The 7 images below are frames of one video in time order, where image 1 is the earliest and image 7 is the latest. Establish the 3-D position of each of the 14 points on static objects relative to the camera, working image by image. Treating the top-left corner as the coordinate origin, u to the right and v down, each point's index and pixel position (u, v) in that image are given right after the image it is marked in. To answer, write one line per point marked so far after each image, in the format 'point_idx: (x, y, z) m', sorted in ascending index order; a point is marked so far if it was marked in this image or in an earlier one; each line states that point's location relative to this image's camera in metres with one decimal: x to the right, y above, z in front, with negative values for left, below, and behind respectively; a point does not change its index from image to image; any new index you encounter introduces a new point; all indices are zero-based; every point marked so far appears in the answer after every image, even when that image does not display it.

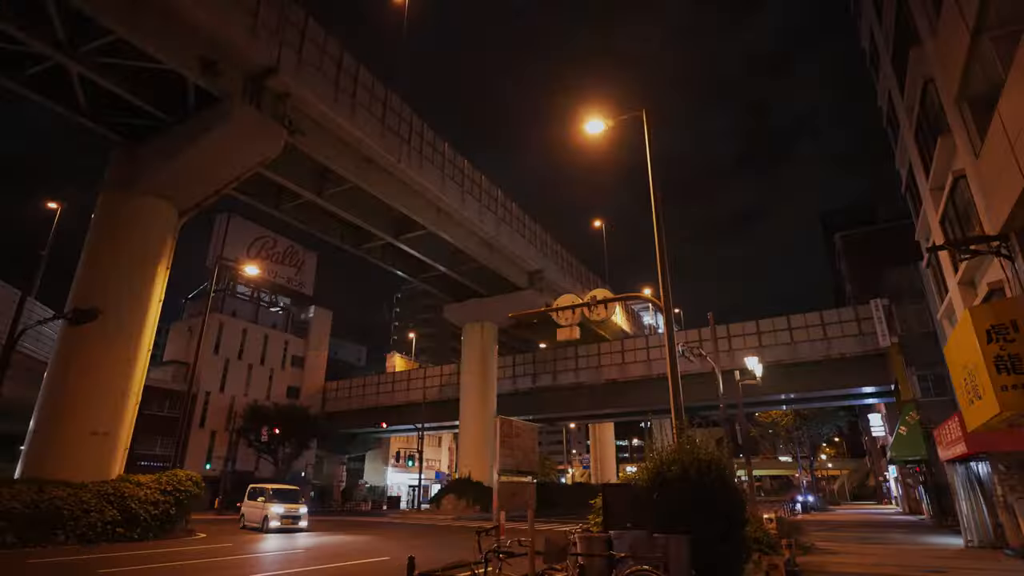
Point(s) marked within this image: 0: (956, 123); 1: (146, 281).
0: (+8.9, +3.3, +11.0) m
1: (-11.6, +0.1, +17.4) m
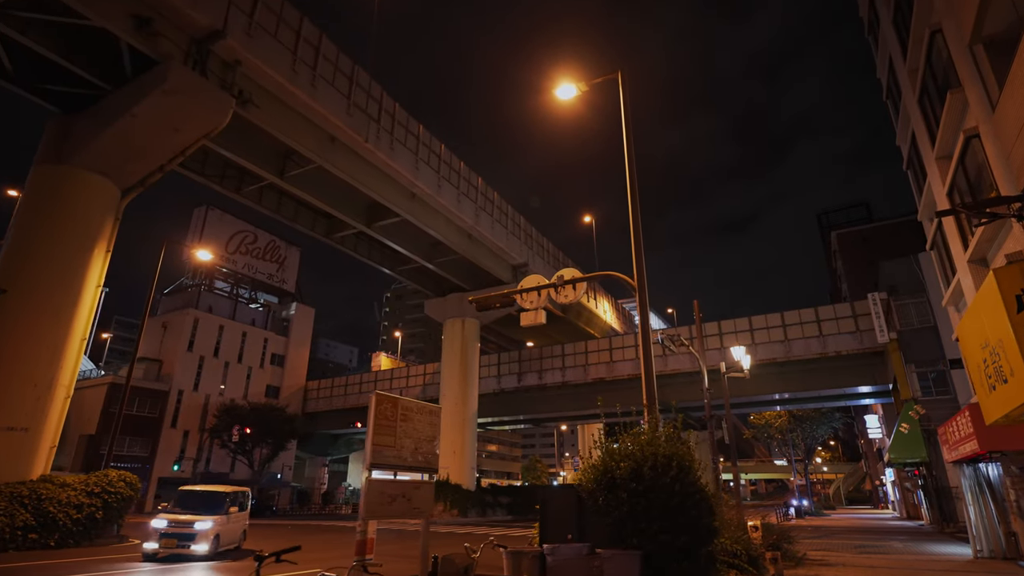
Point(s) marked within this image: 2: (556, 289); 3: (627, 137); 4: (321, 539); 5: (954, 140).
0: (+8.0, +3.8, +9.6) m
1: (-12.5, +0.6, +15.9) m
2: (+1.0, 0.0, +12.3) m
3: (+2.8, +3.6, +13.1) m
4: (-6.6, -8.6, +18.7) m
5: (+9.2, +3.1, +11.4) m
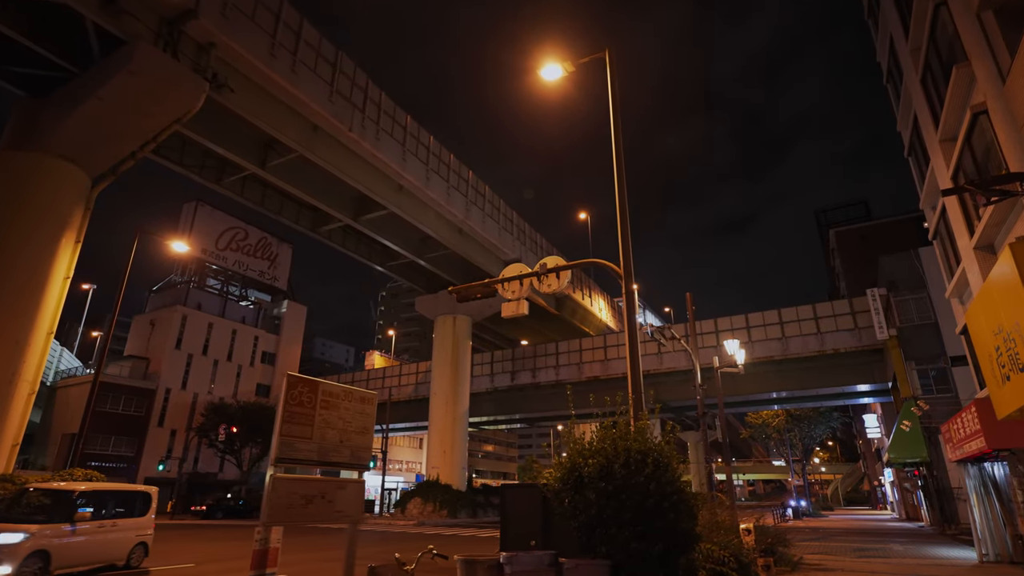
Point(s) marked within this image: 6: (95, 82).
0: (+7.6, +4.0, +8.9) m
1: (-13.0, +0.9, +15.2) m
2: (+0.6, +0.2, +11.7) m
3: (+2.3, +3.8, +12.5) m
4: (-7.0, -8.3, +18.0) m
5: (+8.8, +3.4, +10.8) m
6: (-11.3, +5.6, +14.8) m
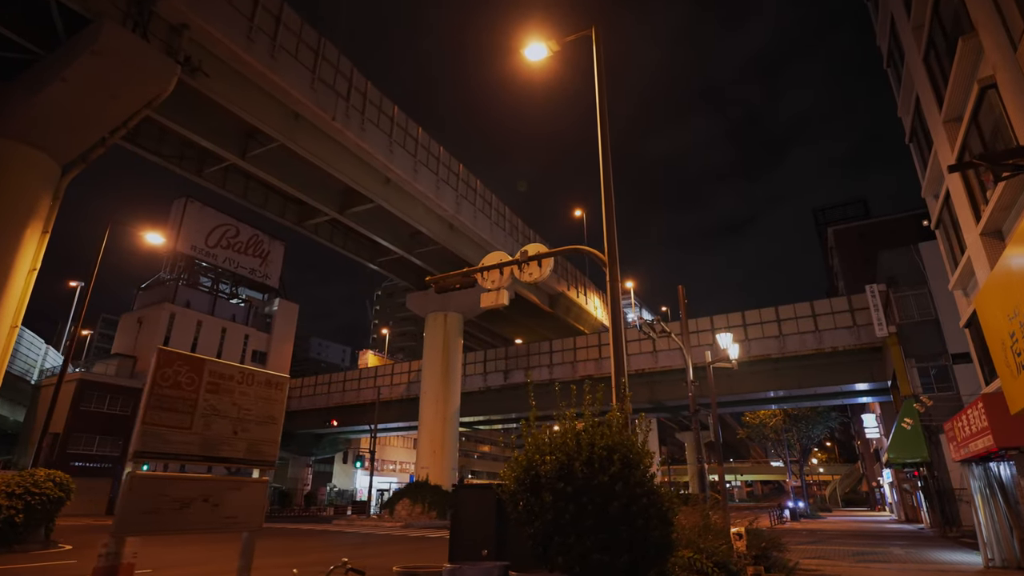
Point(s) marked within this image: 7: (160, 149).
0: (+7.2, +4.2, +8.3) m
1: (-13.4, +1.1, +14.5) m
2: (+0.1, +0.4, +11.0) m
3: (+1.9, +4.1, +11.9) m
4: (-7.5, -8.1, +17.4) m
5: (+8.4, +3.6, +10.2) m
6: (-11.7, +5.8, +14.1) m
7: (-12.9, +5.1, +20.0) m
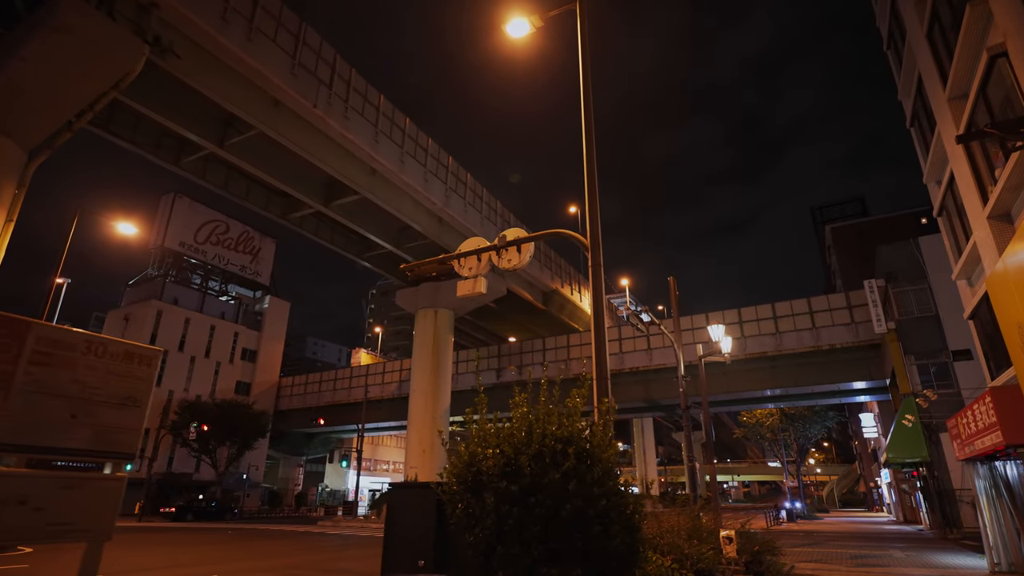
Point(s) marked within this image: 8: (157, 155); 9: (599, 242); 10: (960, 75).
0: (+6.8, +4.4, +7.7) m
1: (-13.8, +1.3, +13.8) m
2: (-0.3, +0.7, +10.4) m
3: (+1.5, +4.3, +11.2) m
4: (-7.9, -7.9, +16.7) m
5: (+8.0, +3.8, +9.5) m
6: (-12.1, +6.1, +13.5) m
7: (-13.3, +5.3, +19.3) m
8: (-12.9, +4.8, +19.8) m
9: (+1.5, +0.8, +9.3) m
10: (+8.1, +3.8, +9.9) m
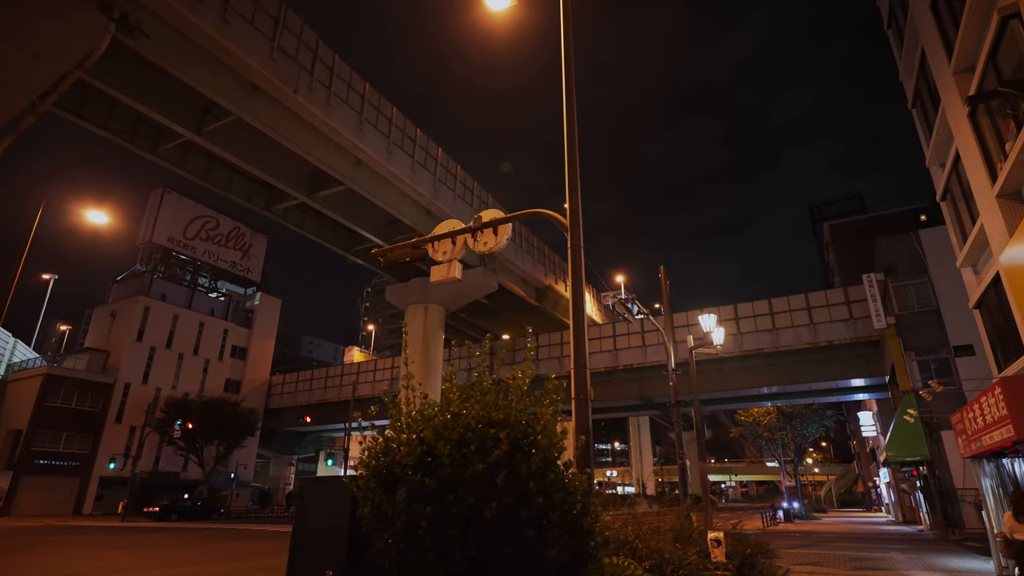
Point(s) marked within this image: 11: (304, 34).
0: (+6.4, +4.7, +7.0) m
1: (-14.2, +1.6, +13.1) m
2: (-0.7, +0.9, +9.7) m
3: (+1.1, +4.6, +10.6) m
4: (-8.4, -7.6, +16.0) m
5: (+7.6, +4.1, +8.9) m
6: (-12.5, +6.3, +12.8) m
7: (-13.7, +5.6, +18.6) m
8: (-13.3, +5.1, +19.1) m
9: (+1.1, +1.0, +8.6) m
10: (+7.7, +4.1, +9.3) m
11: (-7.4, +9.2, +19.6) m
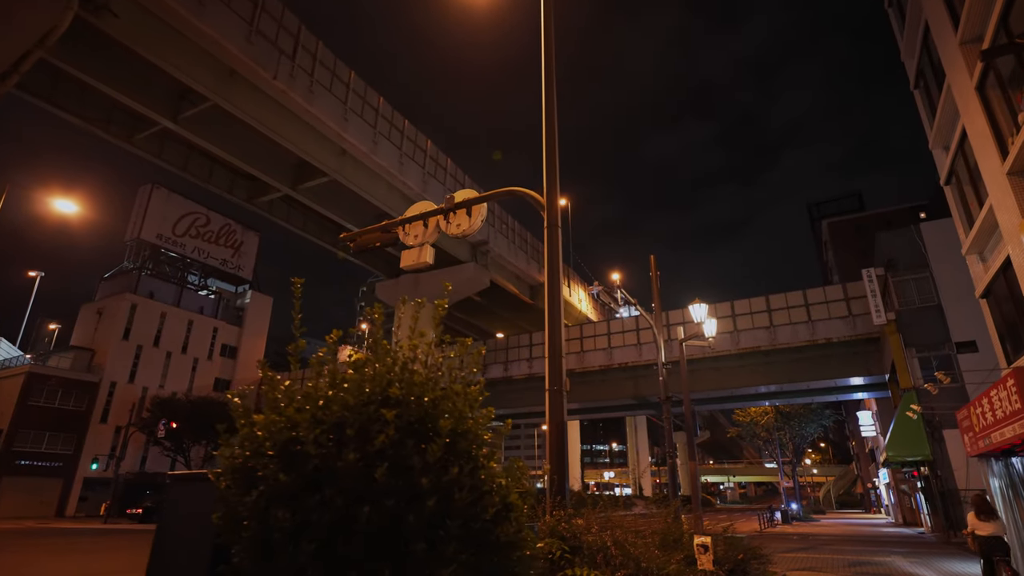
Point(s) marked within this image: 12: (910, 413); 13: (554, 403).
0: (+6.0, +4.9, +6.4) m
1: (-14.6, +1.9, +12.4) m
2: (-1.1, +1.2, +9.1) m
3: (+0.7, +4.8, +9.9) m
4: (-8.8, -7.4, +15.3) m
5: (+7.2, +4.3, +8.3) m
6: (-12.9, +6.6, +12.1) m
7: (-14.1, +5.8, +17.9) m
8: (-13.7, +5.4, +18.5) m
9: (+0.7, +1.3, +8.0) m
10: (+7.3, +4.3, +8.6) m
11: (-7.8, +9.4, +19.0) m
12: (+14.0, -4.5, +19.4) m
13: (+0.5, -1.5, +6.9) m
